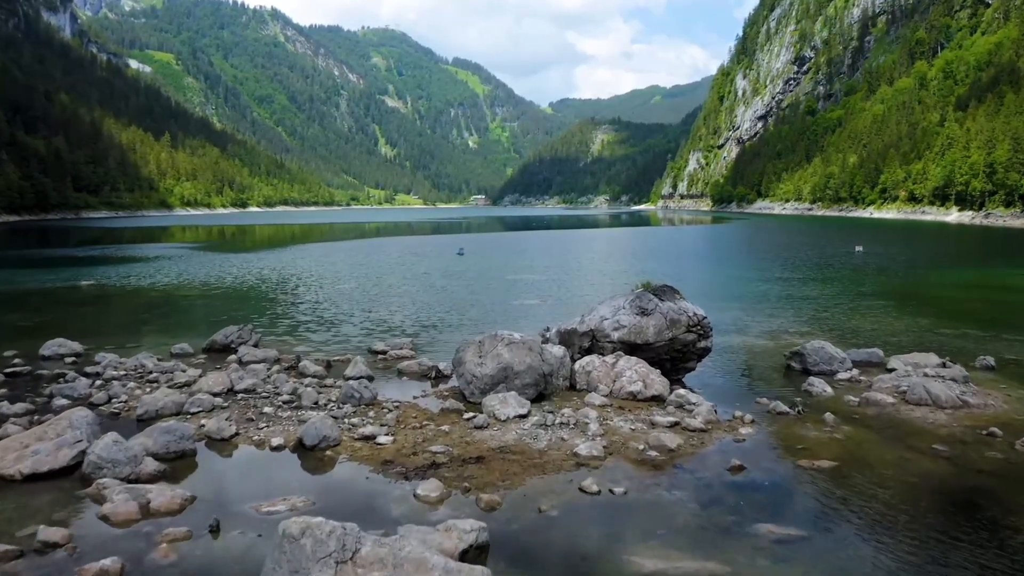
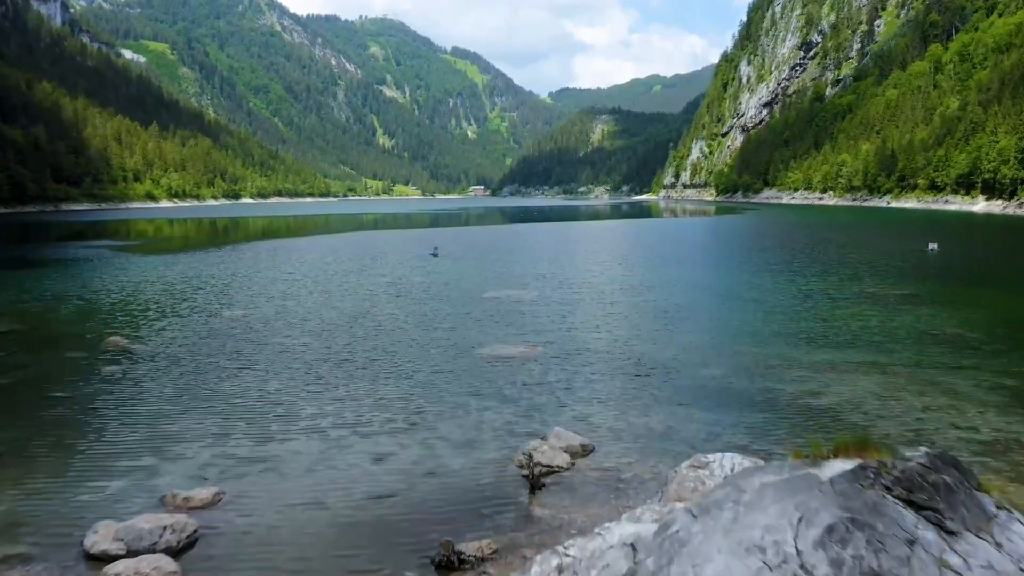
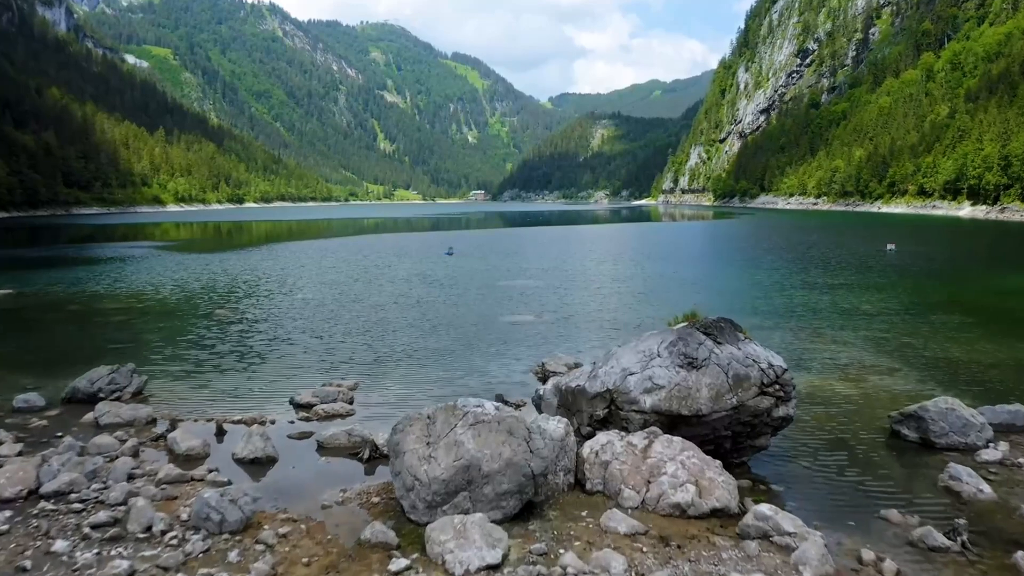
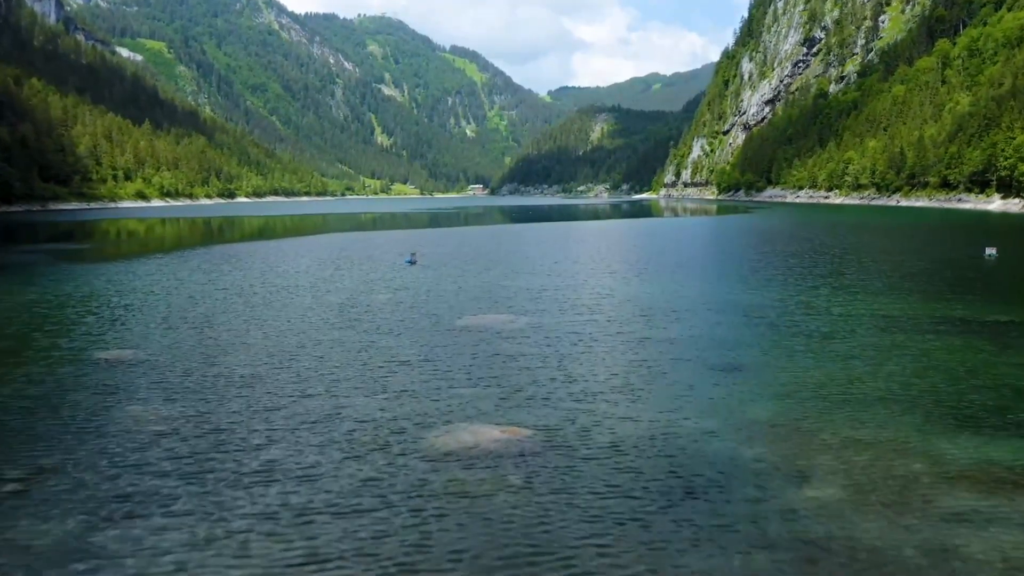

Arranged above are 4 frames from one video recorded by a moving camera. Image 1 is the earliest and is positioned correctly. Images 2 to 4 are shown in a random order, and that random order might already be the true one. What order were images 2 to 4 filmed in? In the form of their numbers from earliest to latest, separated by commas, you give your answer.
3, 2, 4
